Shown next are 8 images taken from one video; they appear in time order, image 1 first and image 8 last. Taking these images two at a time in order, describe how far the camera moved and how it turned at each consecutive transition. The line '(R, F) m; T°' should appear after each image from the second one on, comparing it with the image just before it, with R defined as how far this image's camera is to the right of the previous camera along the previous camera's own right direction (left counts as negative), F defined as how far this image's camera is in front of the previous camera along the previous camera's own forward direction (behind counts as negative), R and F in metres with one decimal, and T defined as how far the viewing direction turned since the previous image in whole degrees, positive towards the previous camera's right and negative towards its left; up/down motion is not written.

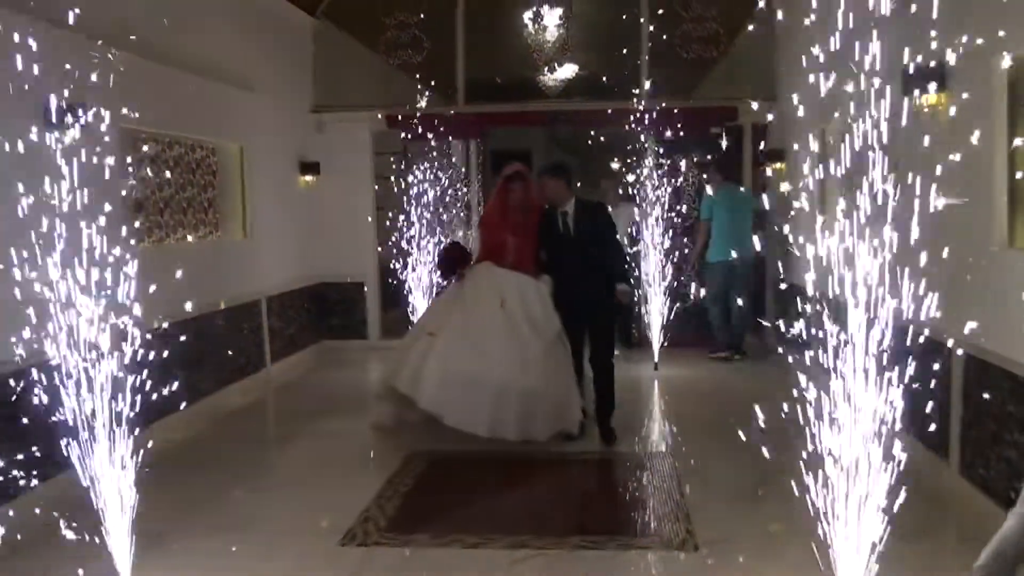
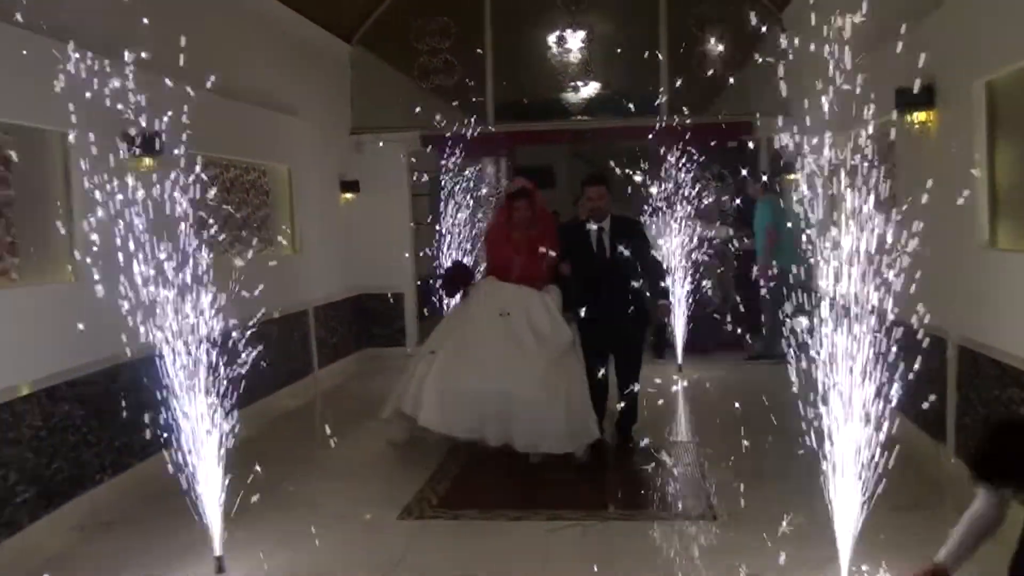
(0.0, -0.4) m; -2°
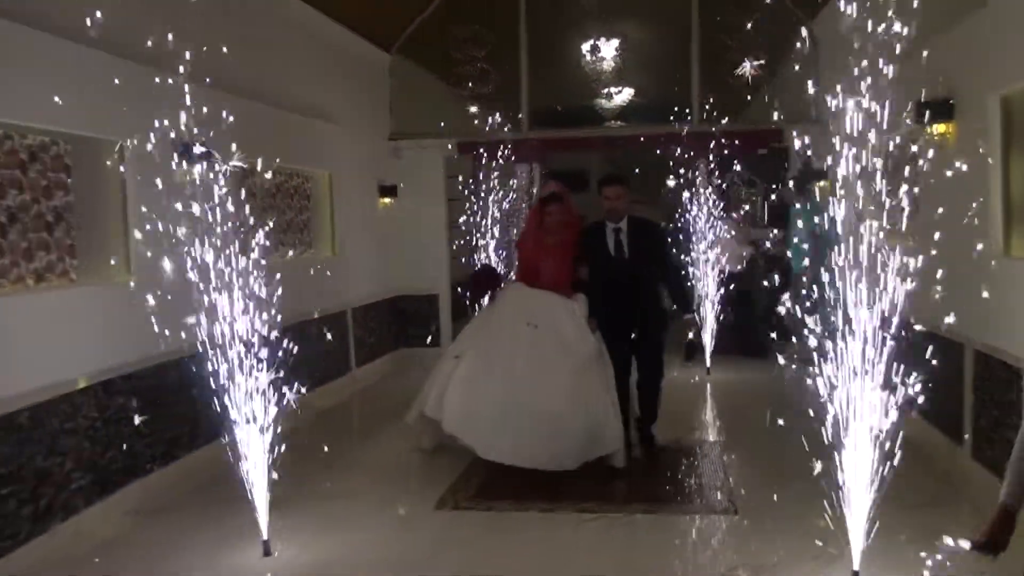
(0.0, -0.2) m; -2°
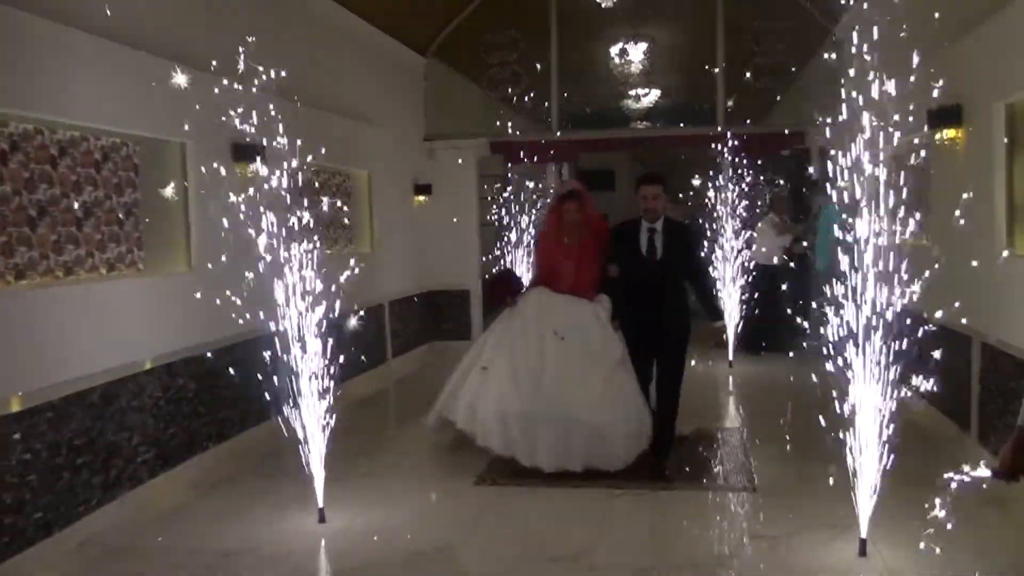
(0.0, -0.3) m; -2°
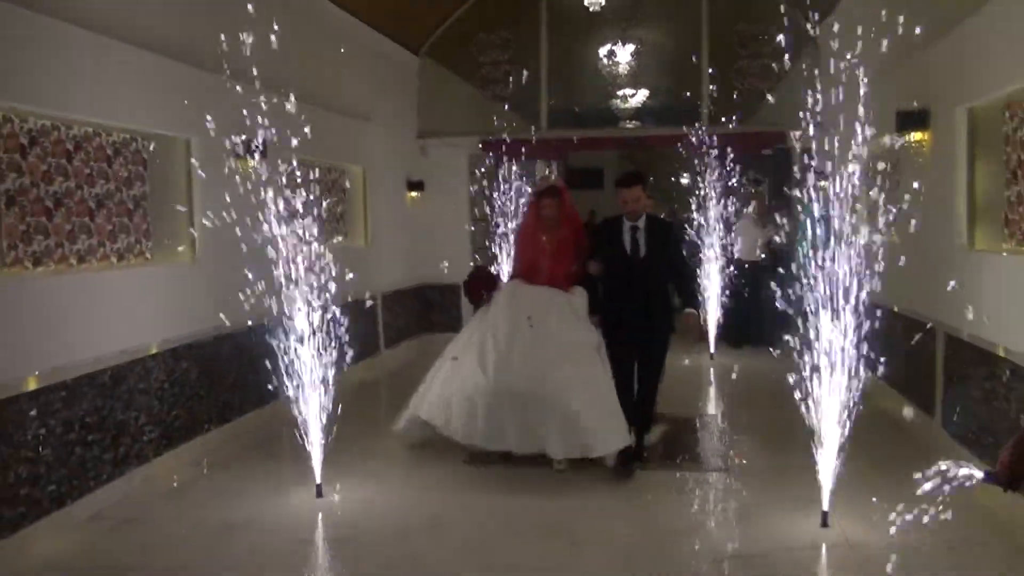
(0.0, -0.2) m; +1°
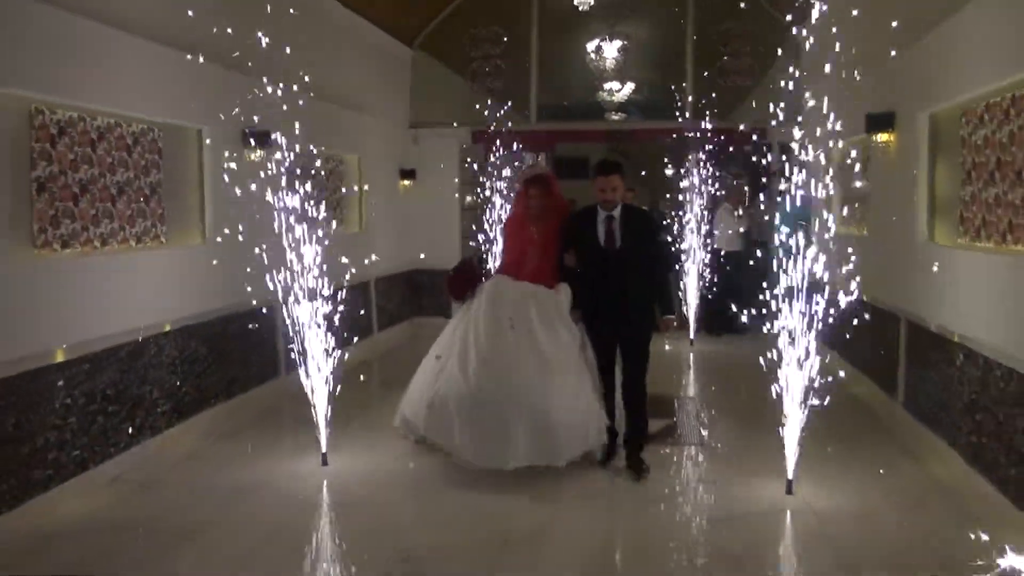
(-0.1, -0.3) m; +1°
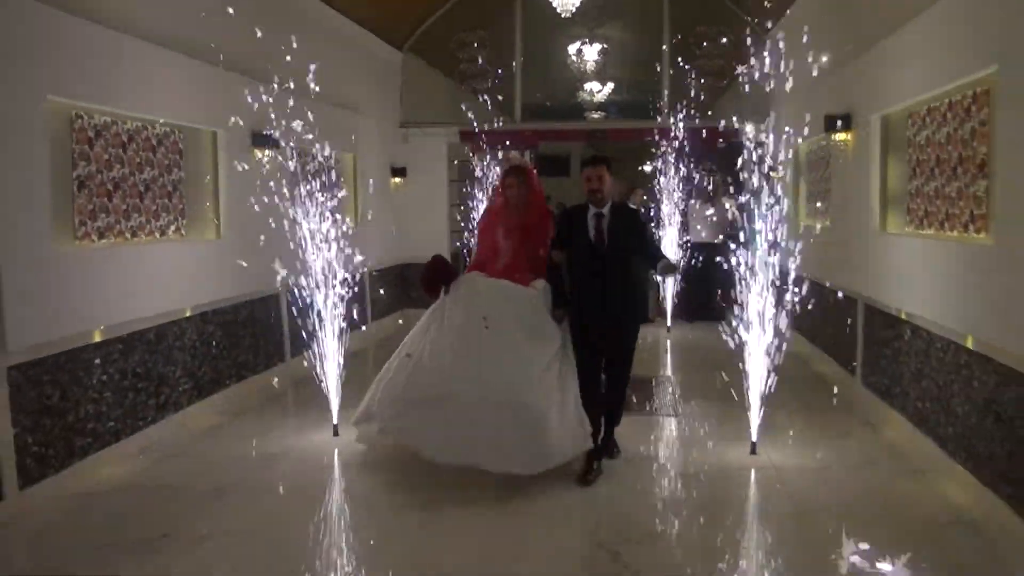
(-0.1, -0.4) m; +1°
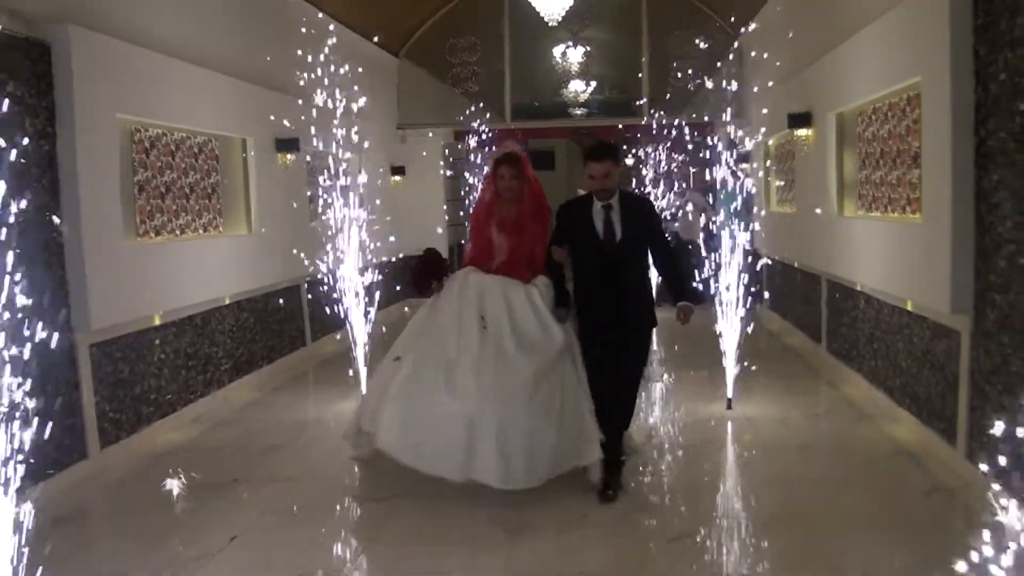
(-0.1, -0.6) m; +1°
